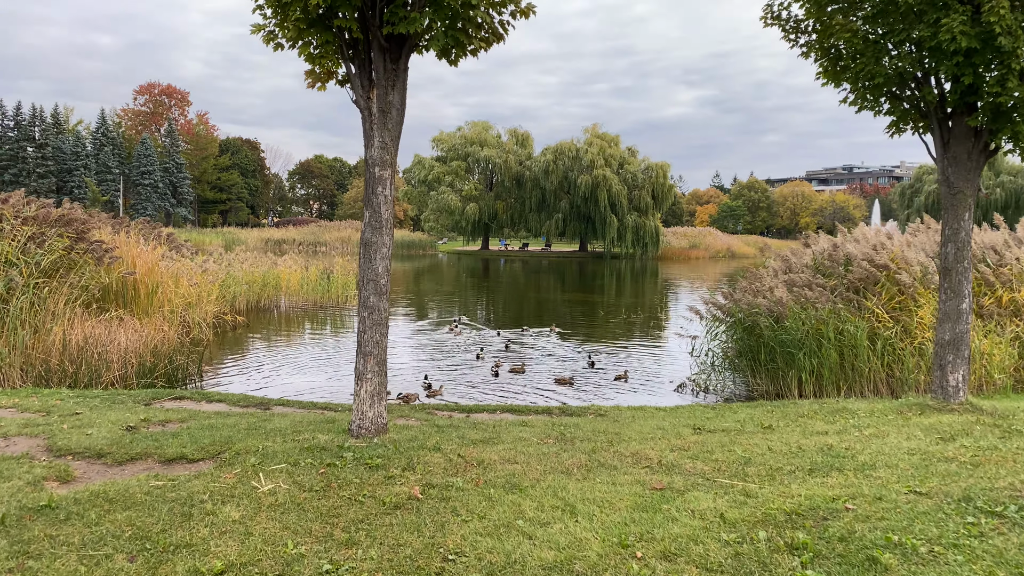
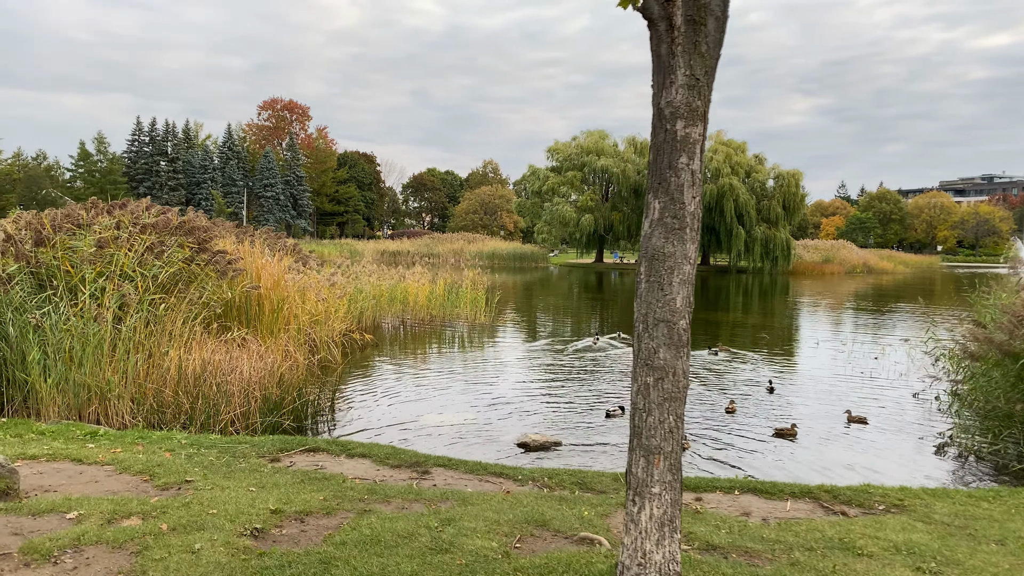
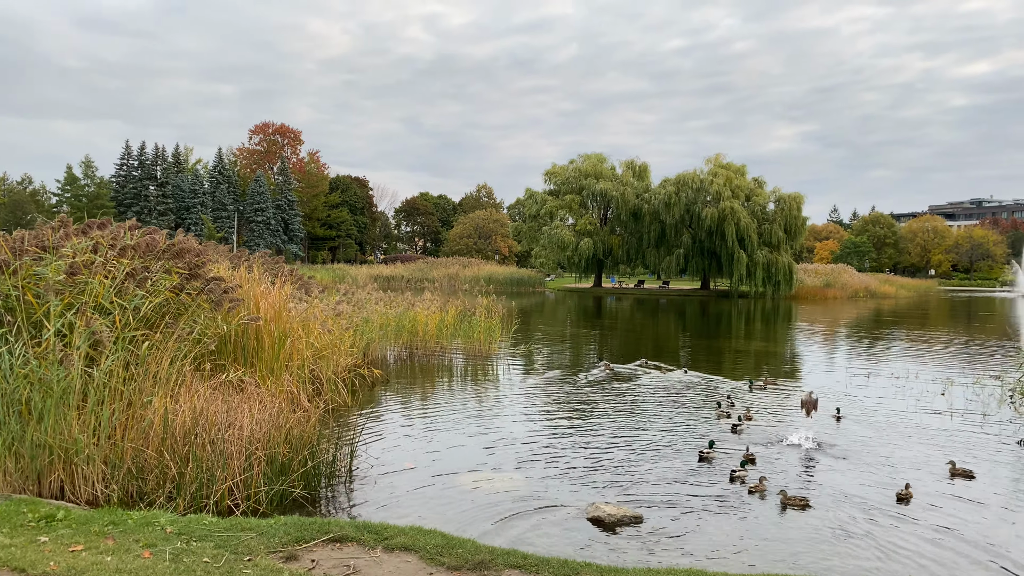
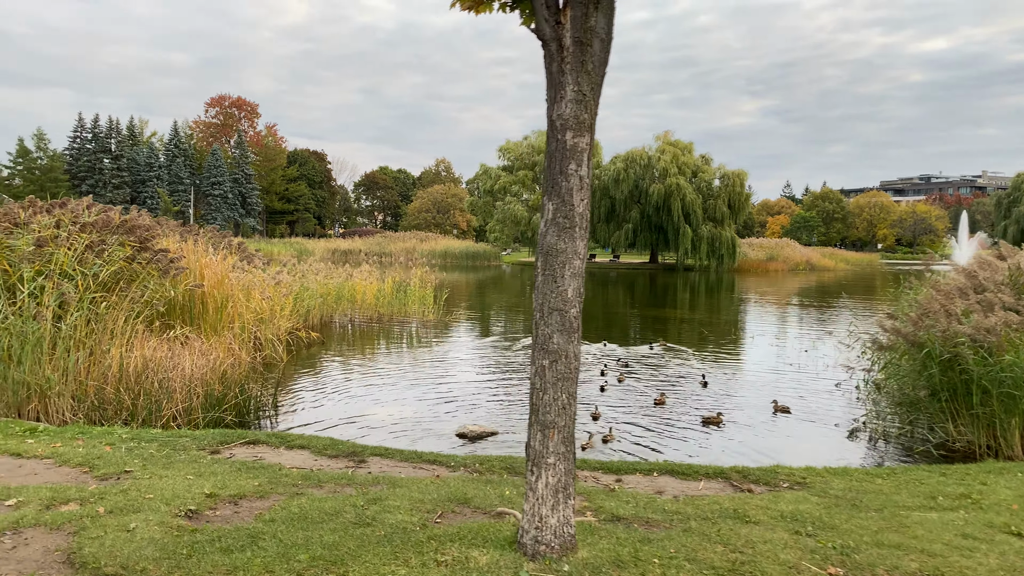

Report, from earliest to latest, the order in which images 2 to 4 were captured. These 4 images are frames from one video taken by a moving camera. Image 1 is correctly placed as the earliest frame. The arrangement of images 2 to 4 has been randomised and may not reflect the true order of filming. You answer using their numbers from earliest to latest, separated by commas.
4, 2, 3
